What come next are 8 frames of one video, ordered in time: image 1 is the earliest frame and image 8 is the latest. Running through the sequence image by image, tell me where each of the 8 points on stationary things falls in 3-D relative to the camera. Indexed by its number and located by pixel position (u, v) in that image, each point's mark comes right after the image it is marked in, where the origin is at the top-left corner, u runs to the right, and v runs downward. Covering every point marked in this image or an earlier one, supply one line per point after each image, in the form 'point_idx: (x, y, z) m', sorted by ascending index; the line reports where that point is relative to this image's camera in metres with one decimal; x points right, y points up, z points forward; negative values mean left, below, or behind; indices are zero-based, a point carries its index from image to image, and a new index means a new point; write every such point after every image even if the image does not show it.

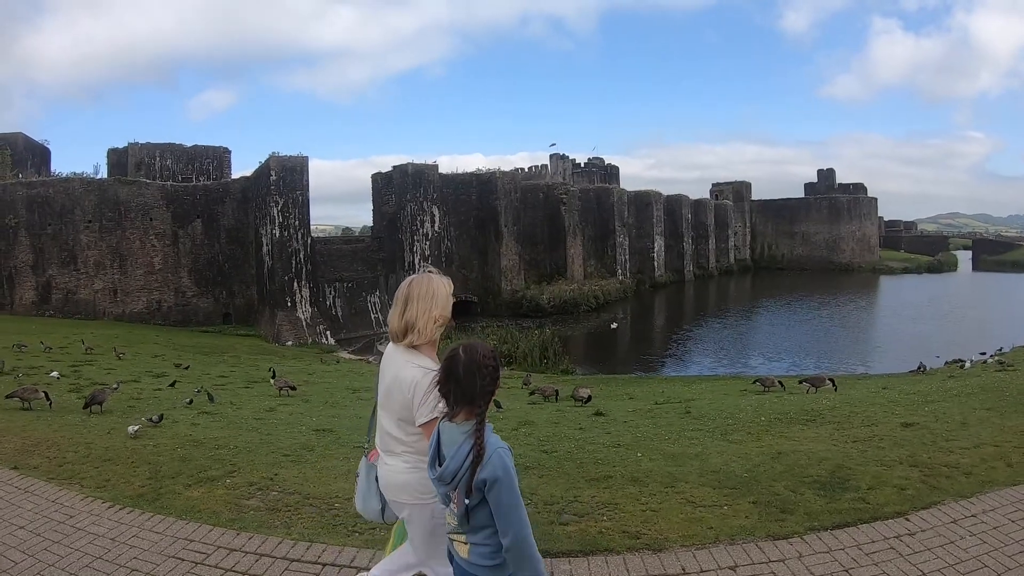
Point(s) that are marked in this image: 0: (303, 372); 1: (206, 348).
0: (-4.5, -1.7, +14.1) m
1: (-8.9, -1.7, +19.3) m
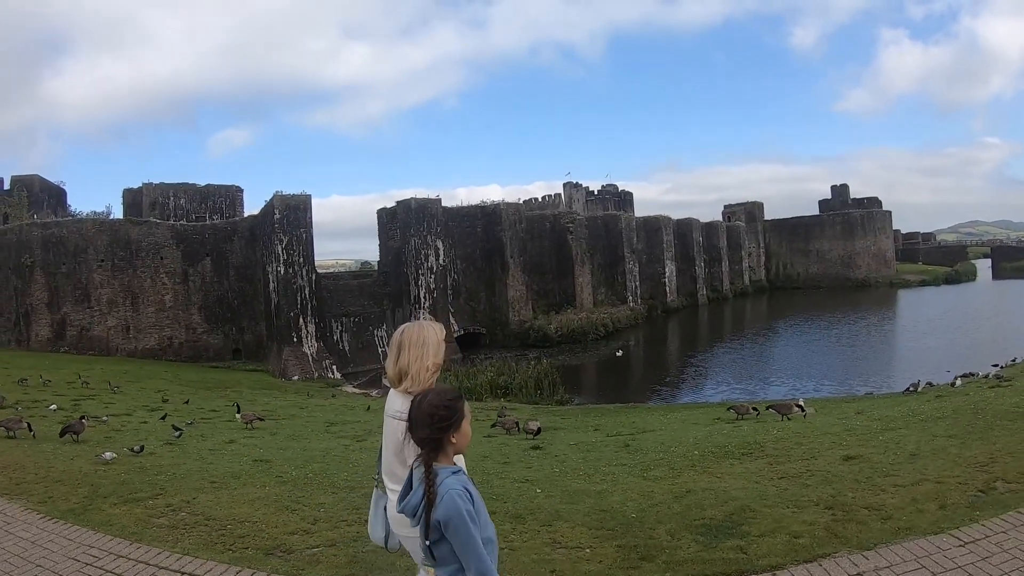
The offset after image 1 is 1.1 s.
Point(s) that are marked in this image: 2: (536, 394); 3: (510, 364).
0: (-4.7, -2.5, +14.2) m
1: (-8.9, -2.8, +19.6) m
2: (+0.6, -2.6, +16.3) m
3: (-0.1, -2.2, +19.2) m
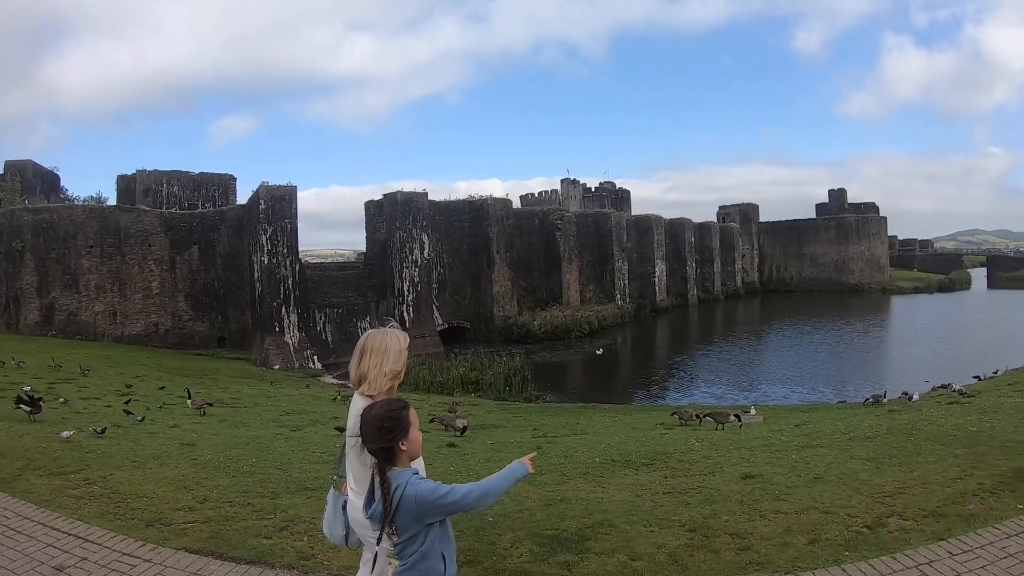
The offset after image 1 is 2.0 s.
0: (-5.5, -2.3, +14.4) m
1: (-9.6, -2.5, +19.8) m
2: (-0.2, -2.5, +16.4) m
3: (-0.9, -2.1, +19.3) m
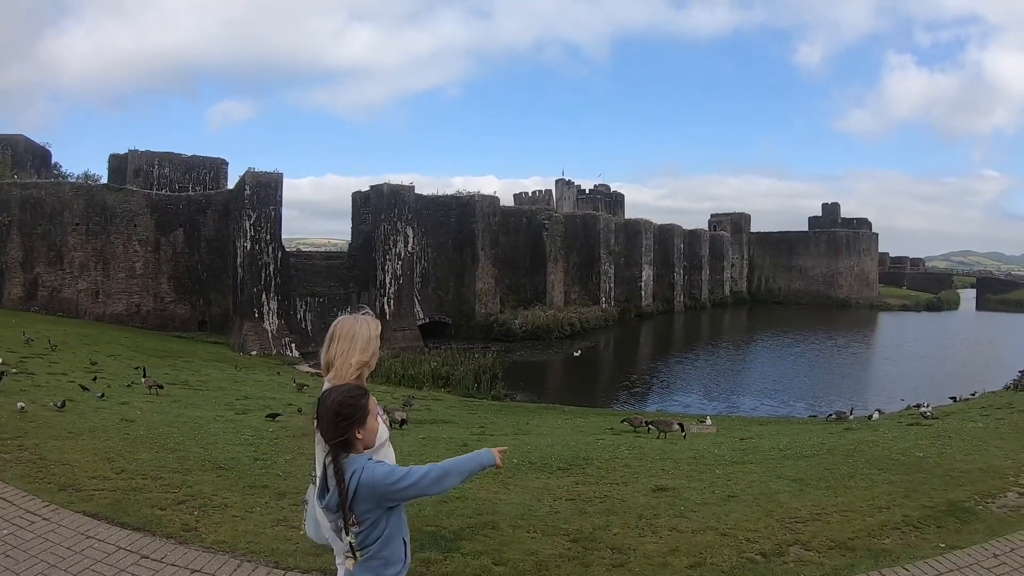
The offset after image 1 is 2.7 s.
0: (-6.3, -2.0, +14.5) m
1: (-10.4, -1.9, +19.9) m
2: (-0.9, -2.5, +16.5) m
3: (-1.6, -2.0, +19.4) m
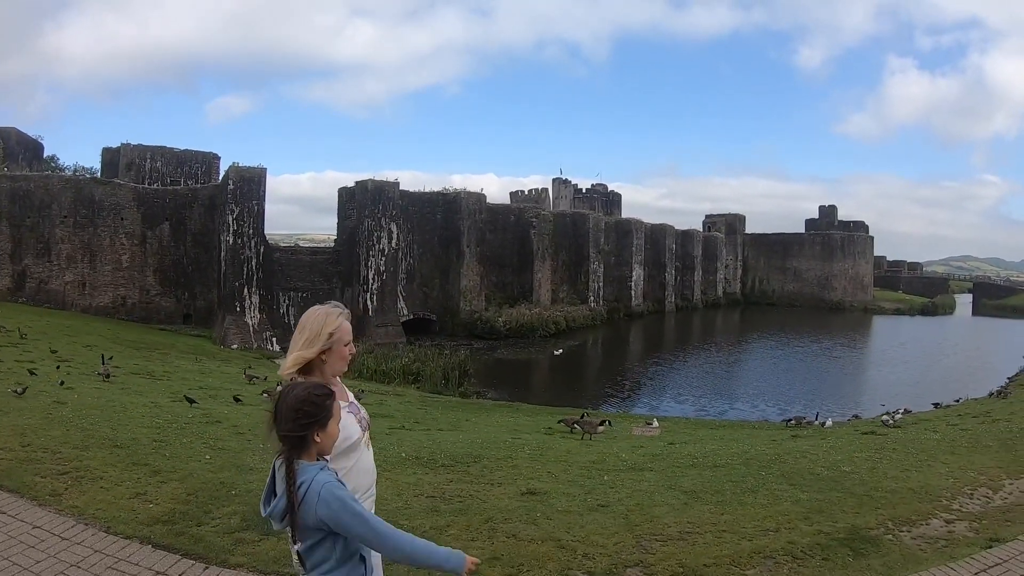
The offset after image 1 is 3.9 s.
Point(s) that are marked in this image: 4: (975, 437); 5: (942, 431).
0: (-7.0, -1.8, +14.6) m
1: (-11.1, -1.7, +20.1) m
2: (-1.7, -2.4, +16.6) m
3: (-2.4, -1.9, +19.5) m
4: (+7.7, -2.7, +11.1) m
5: (+8.1, -2.8, +12.9) m
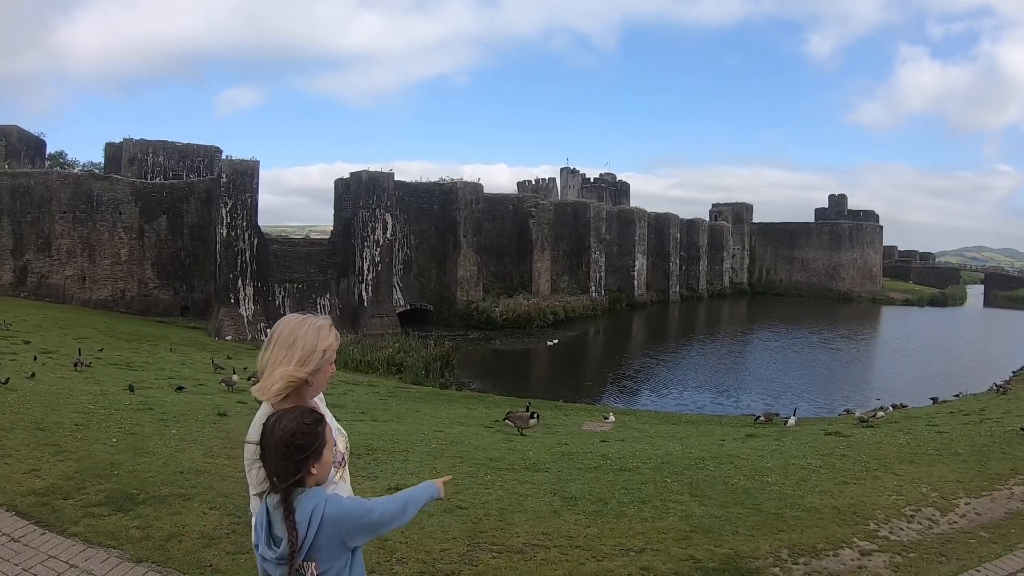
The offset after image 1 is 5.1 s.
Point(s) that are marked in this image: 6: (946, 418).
0: (-7.5, -1.7, +14.8) m
1: (-11.5, -1.5, +20.3) m
2: (-2.2, -2.2, +16.6) m
3: (-2.7, -1.6, +19.5) m
4: (+7.1, -2.5, +10.8) m
5: (+7.6, -2.6, +12.6) m
6: (+9.6, -2.9, +14.9) m
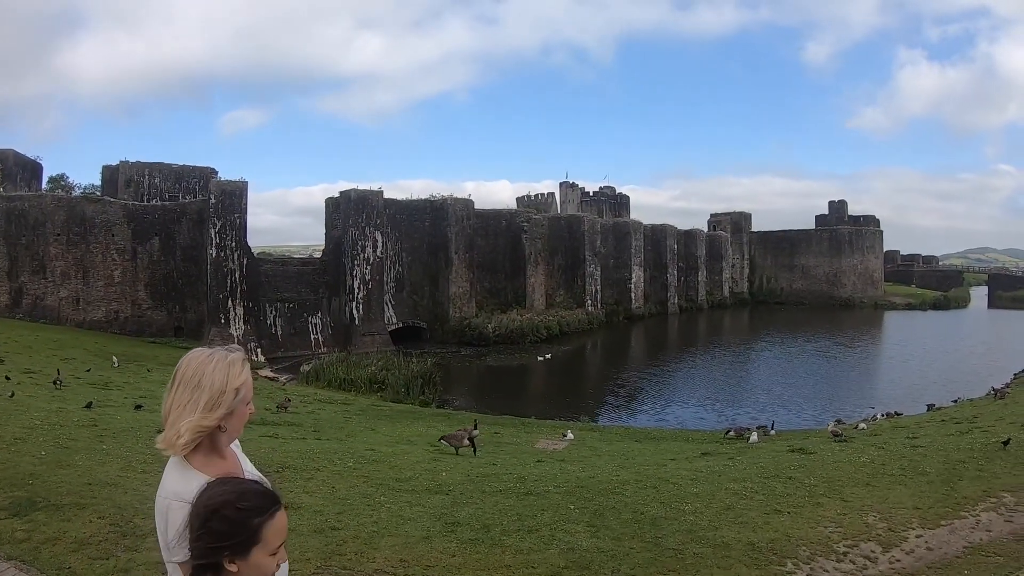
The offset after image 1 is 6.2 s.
0: (-8.0, -2.2, +14.8) m
1: (-11.9, -2.1, +20.4) m
2: (-2.6, -2.6, +16.5) m
3: (-3.1, -2.1, +19.4) m
4: (+6.6, -2.6, +10.6) m
5: (+7.1, -2.8, +12.3) m
6: (+9.2, -3.1, +14.6) m
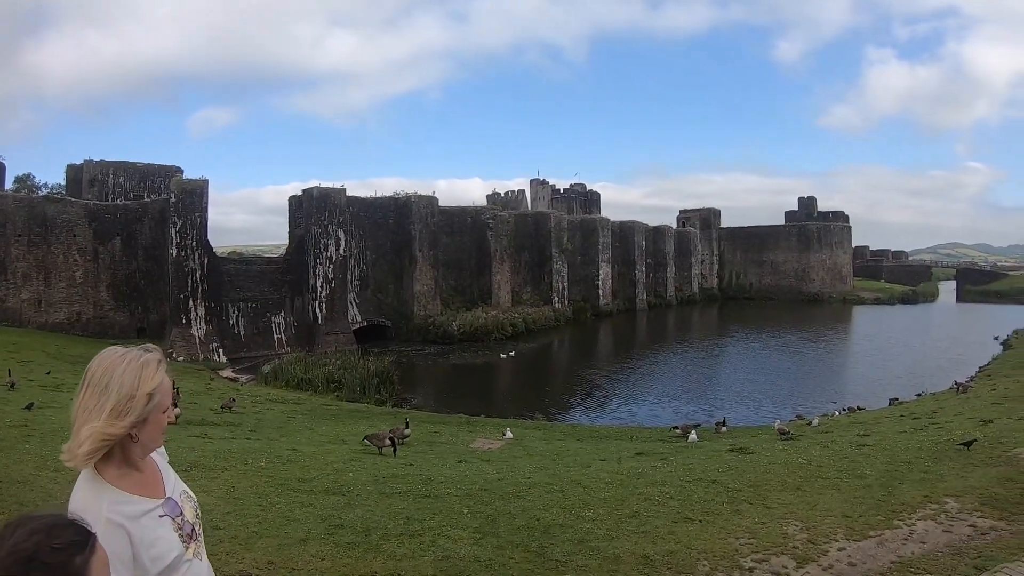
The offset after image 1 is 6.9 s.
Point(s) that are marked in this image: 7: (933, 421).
0: (-9.0, -2.2, +14.6) m
1: (-13.0, -2.2, +20.1) m
2: (-3.7, -2.6, +16.5) m
3: (-4.3, -2.1, +19.4) m
4: (+5.7, -2.5, +10.8) m
5: (+6.1, -2.7, +12.6) m
6: (+8.2, -3.0, +14.9) m
7: (+9.2, -2.9, +14.7) m
